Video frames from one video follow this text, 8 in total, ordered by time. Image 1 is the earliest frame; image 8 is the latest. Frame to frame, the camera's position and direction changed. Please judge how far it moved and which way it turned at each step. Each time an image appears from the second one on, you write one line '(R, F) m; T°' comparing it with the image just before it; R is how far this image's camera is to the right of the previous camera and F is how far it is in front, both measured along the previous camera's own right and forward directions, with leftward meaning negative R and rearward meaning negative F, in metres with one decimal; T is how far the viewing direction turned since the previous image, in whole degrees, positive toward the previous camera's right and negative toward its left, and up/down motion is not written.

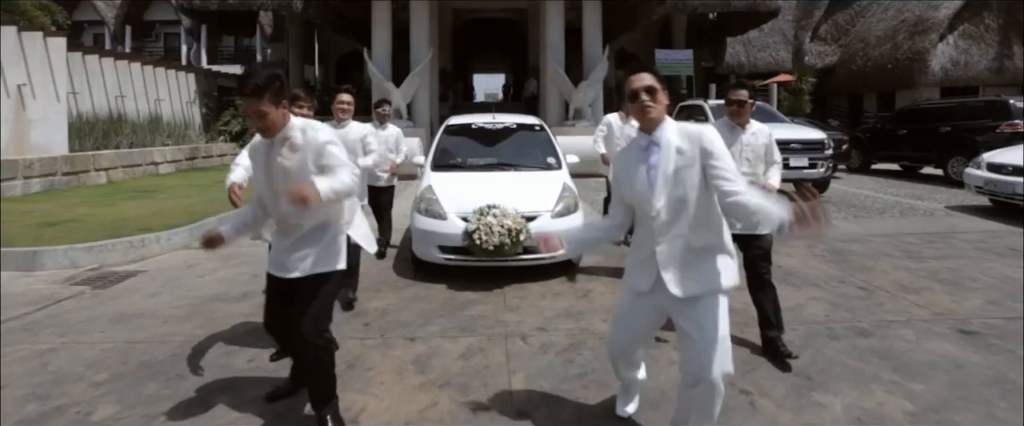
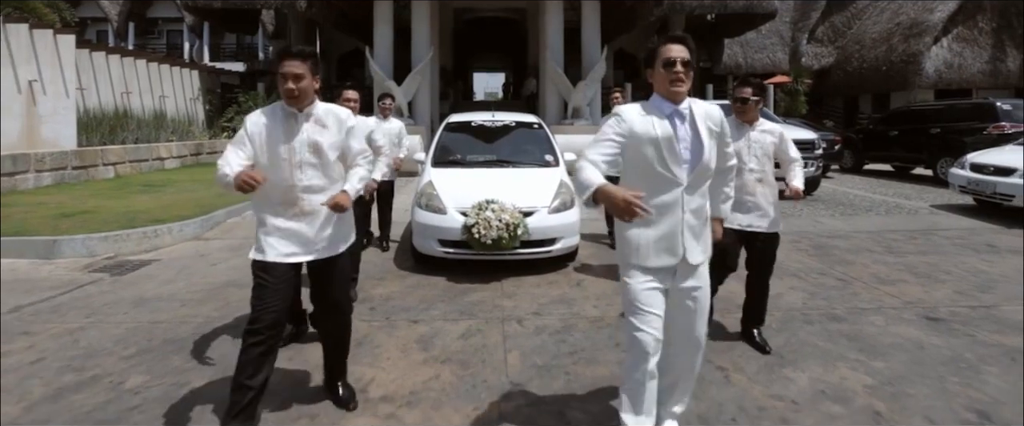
(0.0, -0.3) m; 0°
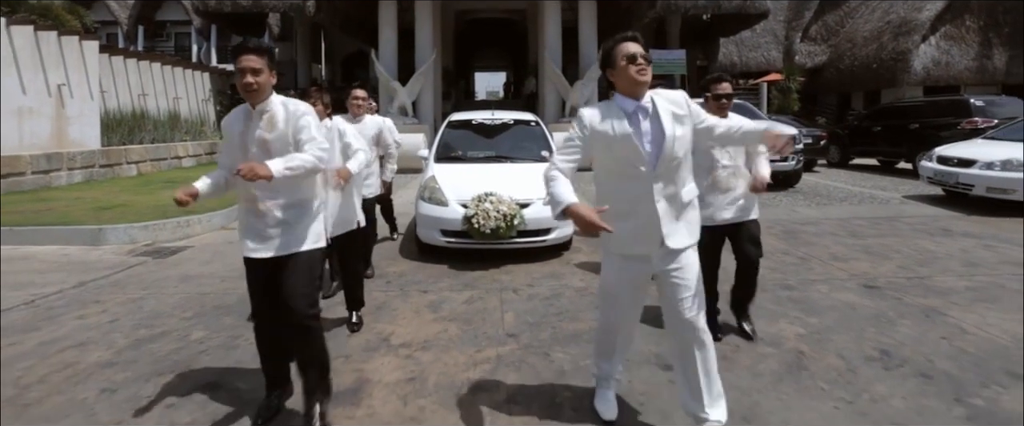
(+0.1, -0.8) m; 0°
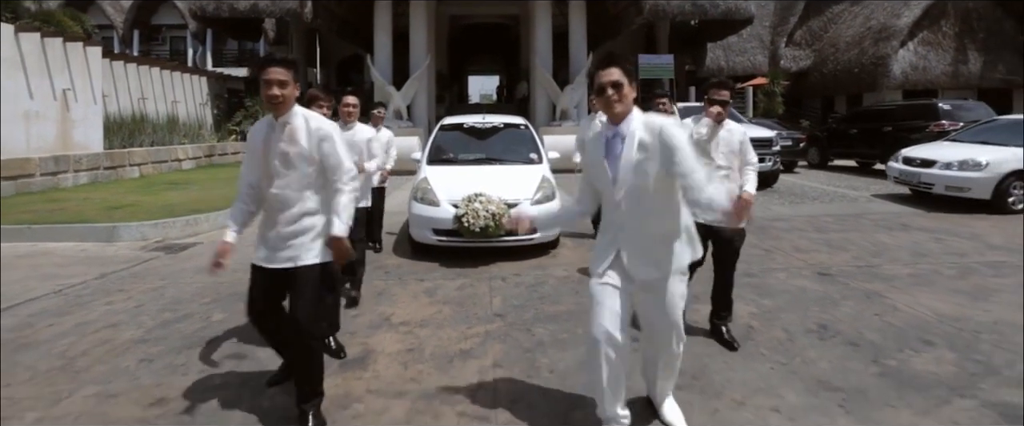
(+0.1, -0.6) m; +1°
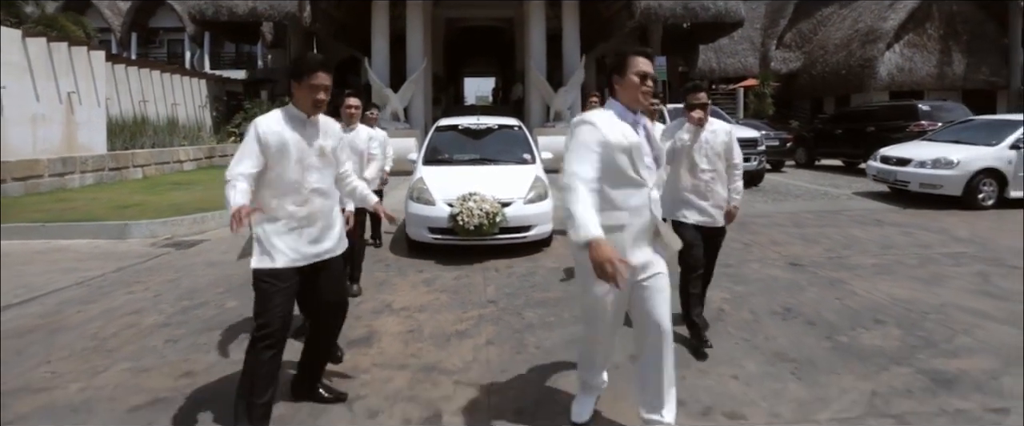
(+0.1, -0.4) m; 0°
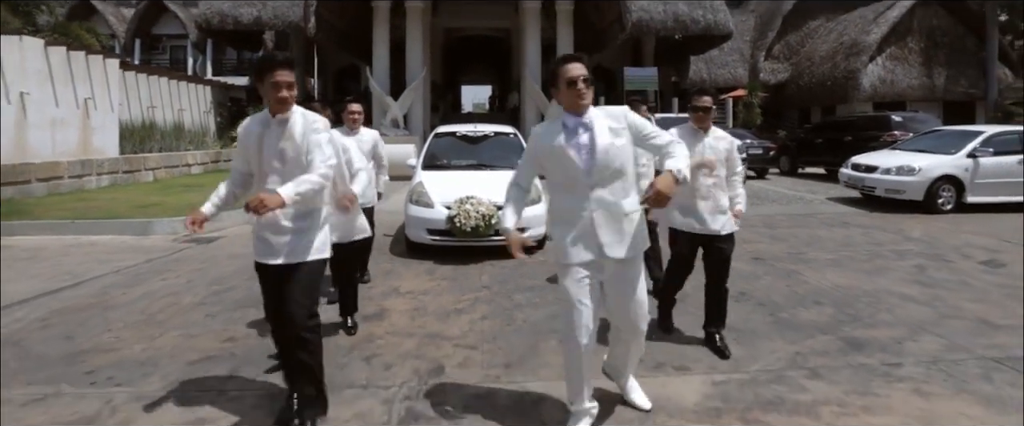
(+0.1, -0.8) m; 0°
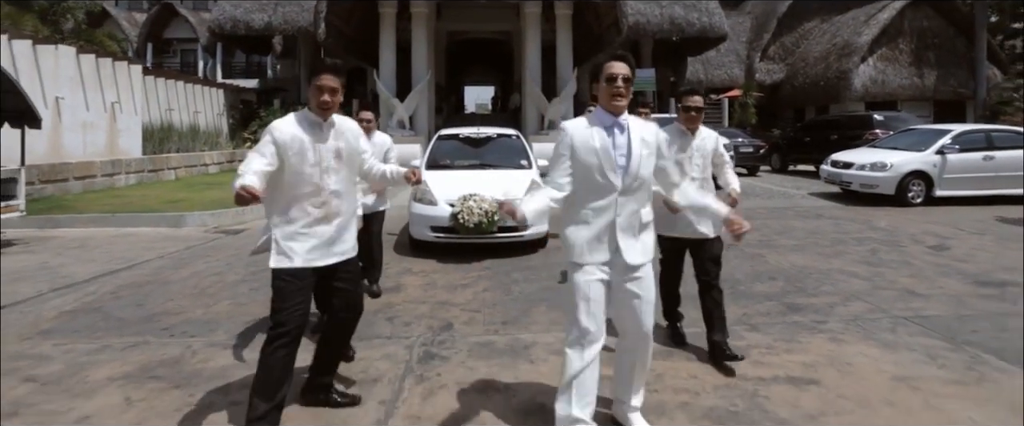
(+0.1, -0.9) m; 0°
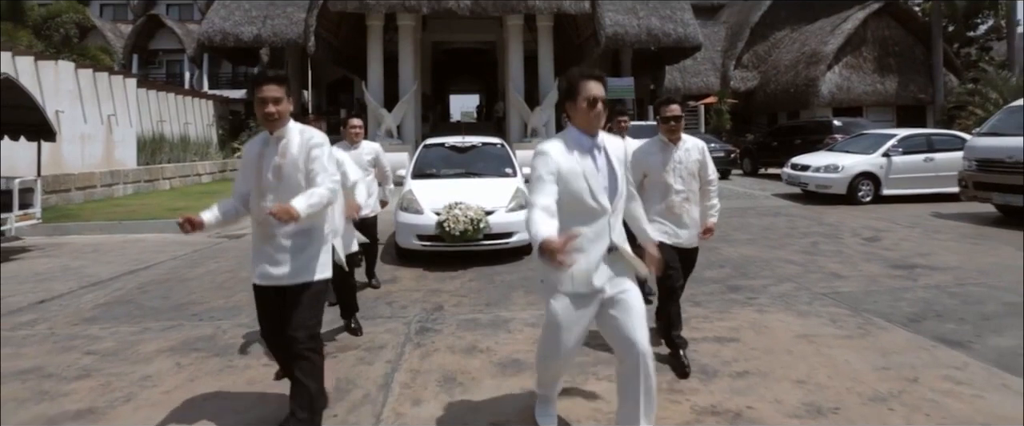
(+0.1, -0.9) m; +2°
